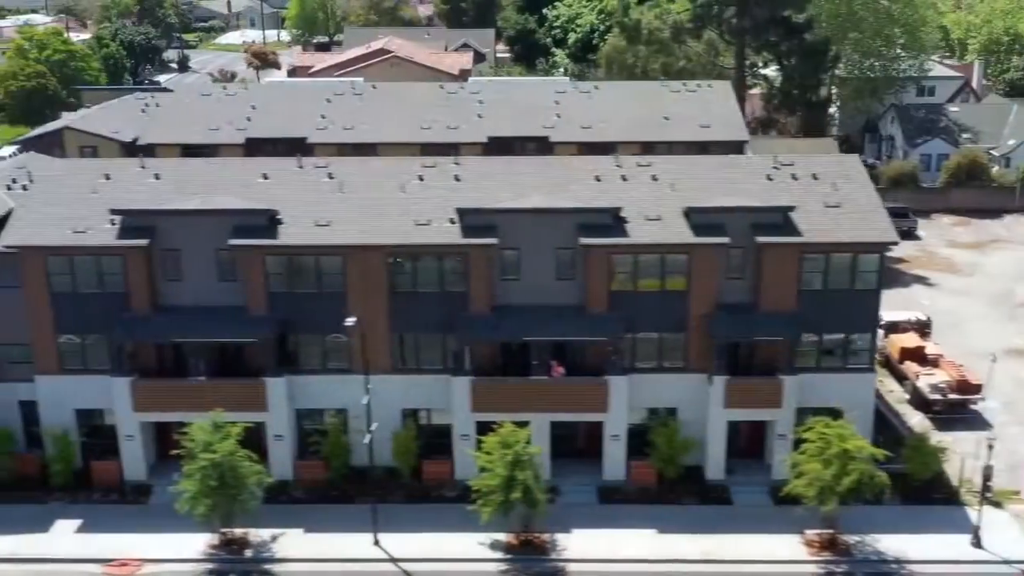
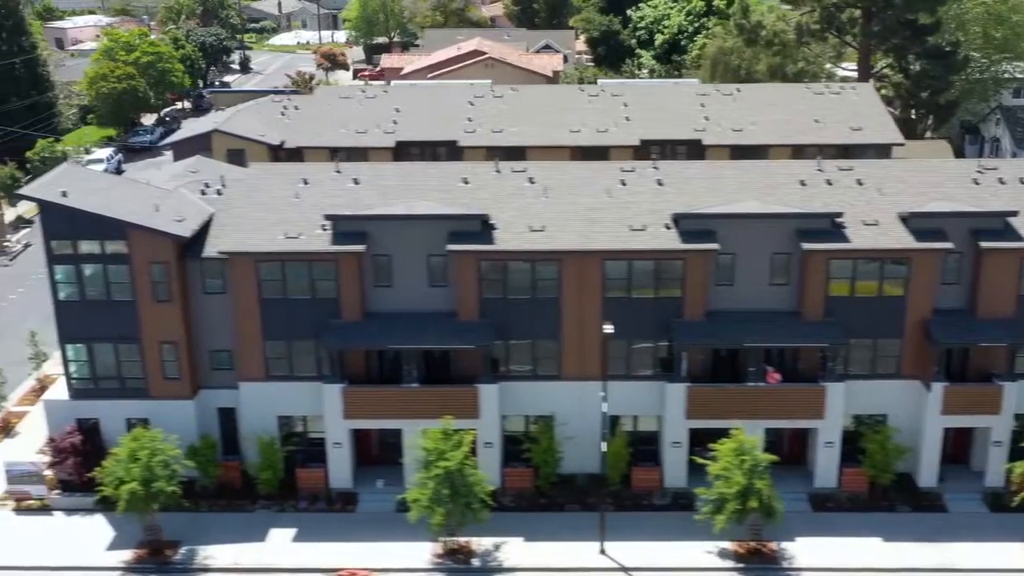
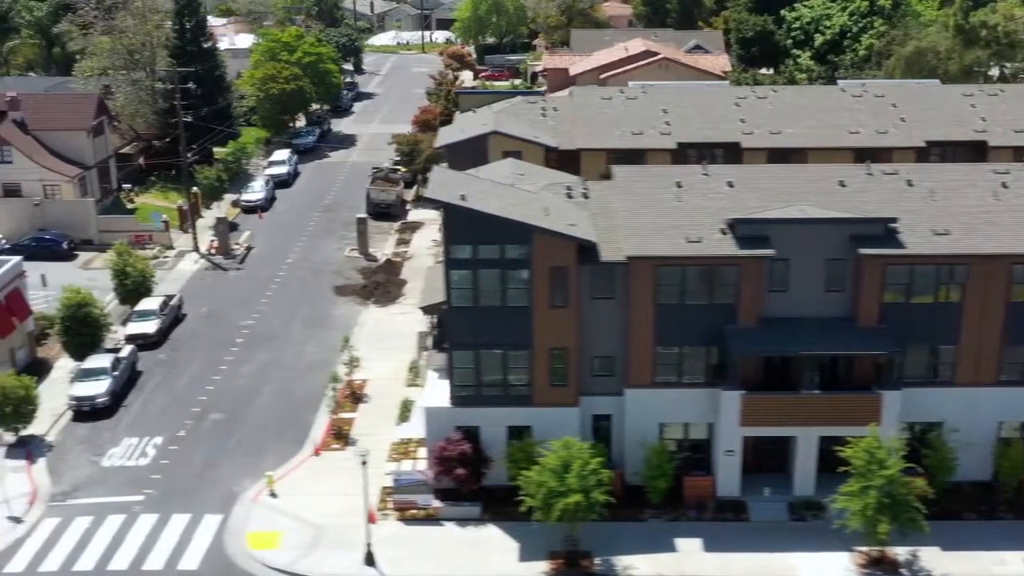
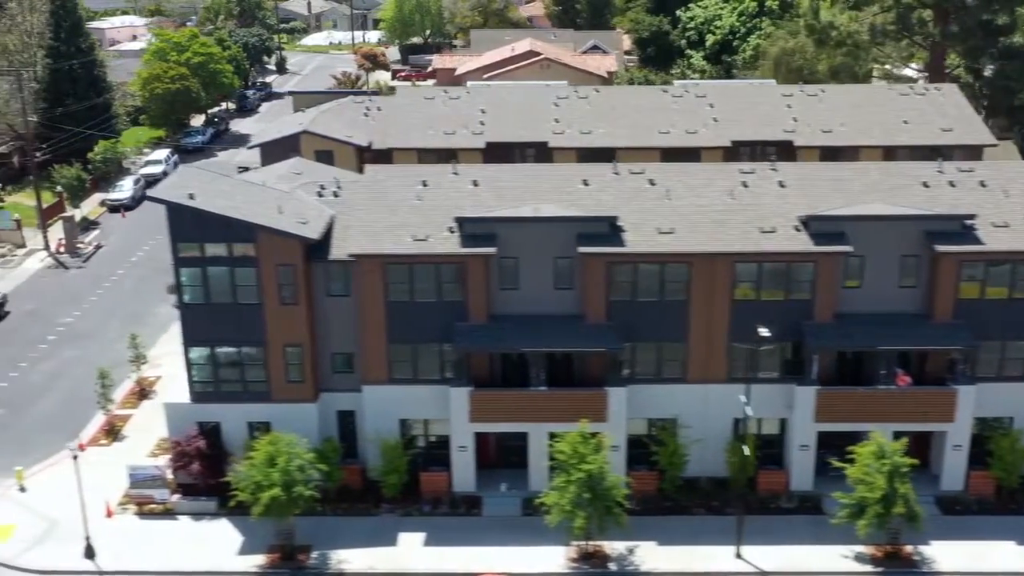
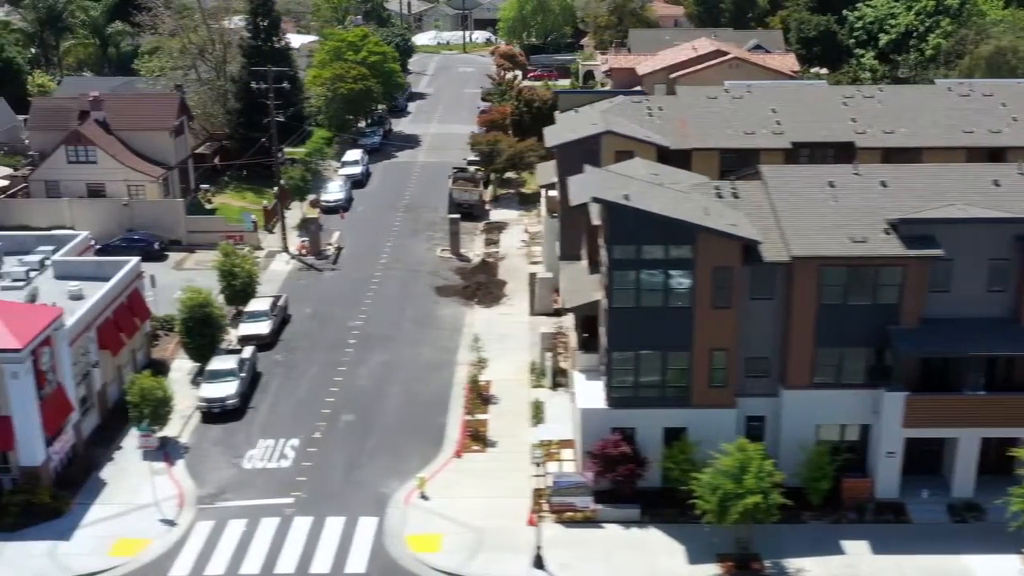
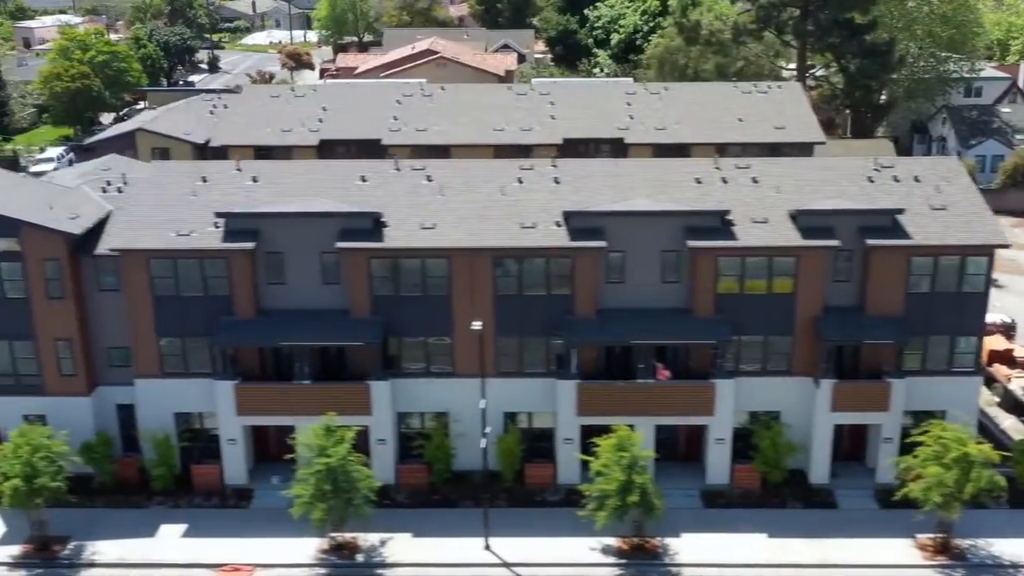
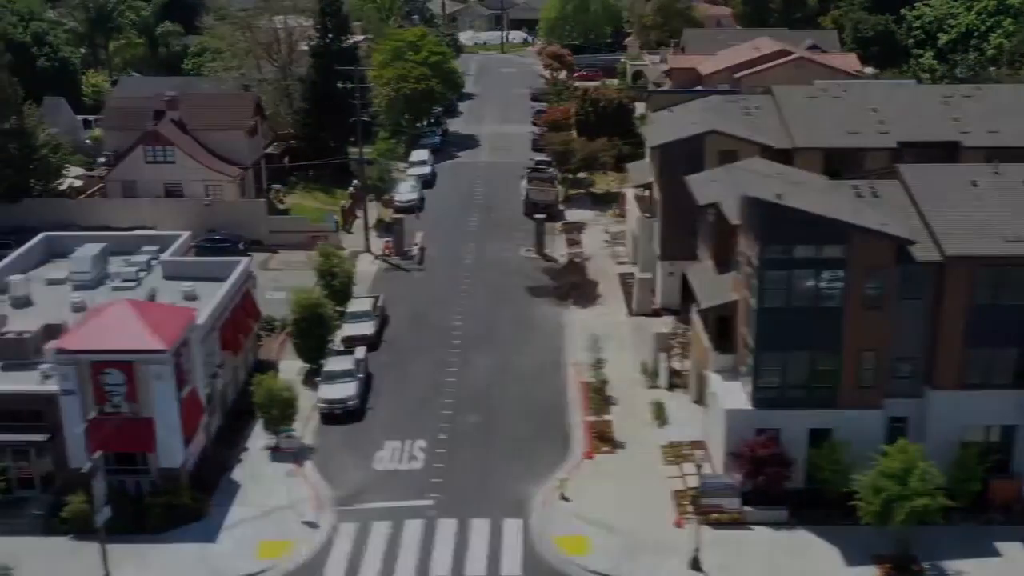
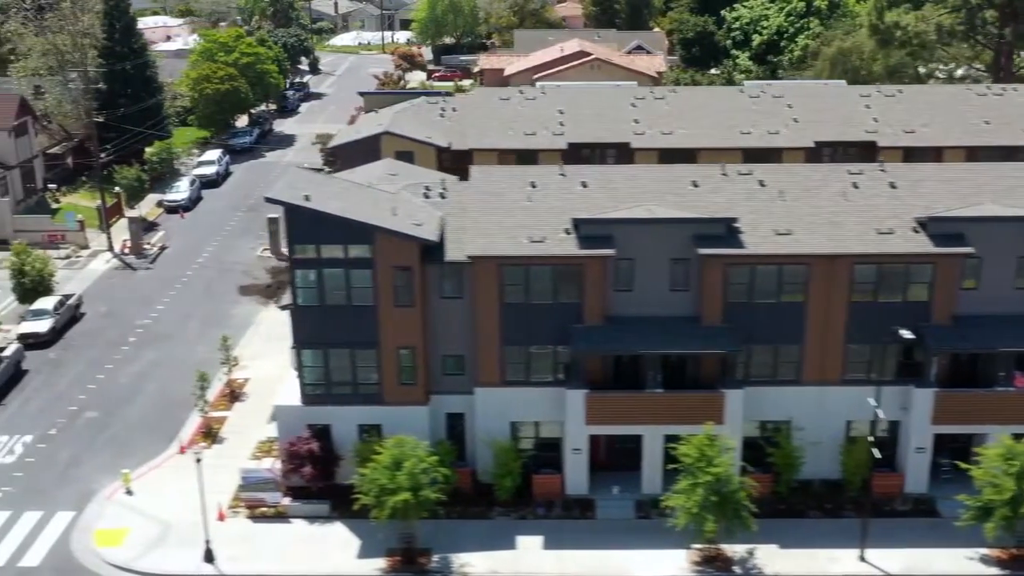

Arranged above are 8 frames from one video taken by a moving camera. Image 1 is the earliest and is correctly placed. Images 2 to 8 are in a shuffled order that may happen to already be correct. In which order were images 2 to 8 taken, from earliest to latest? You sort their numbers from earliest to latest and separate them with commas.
6, 2, 4, 8, 3, 5, 7
